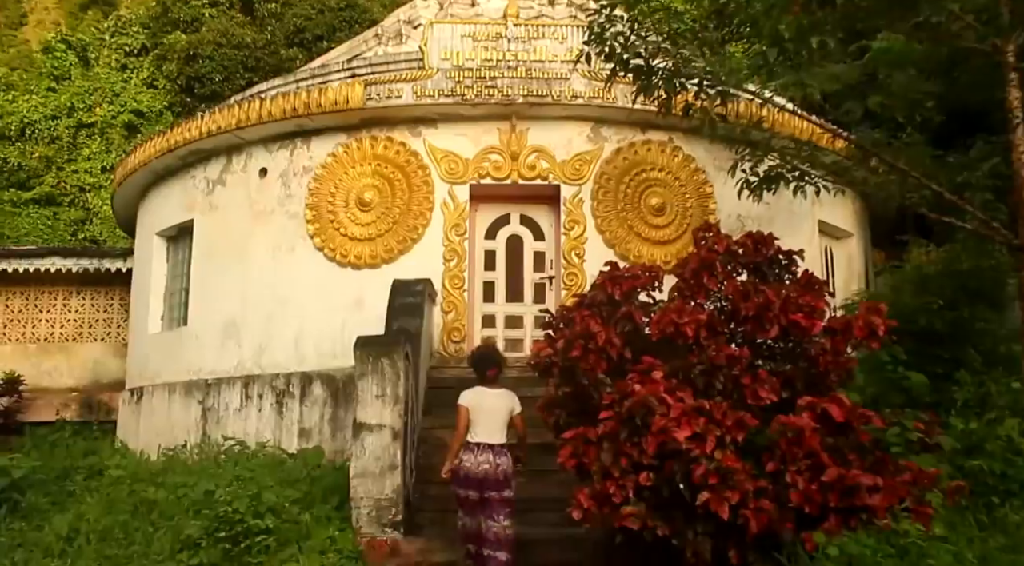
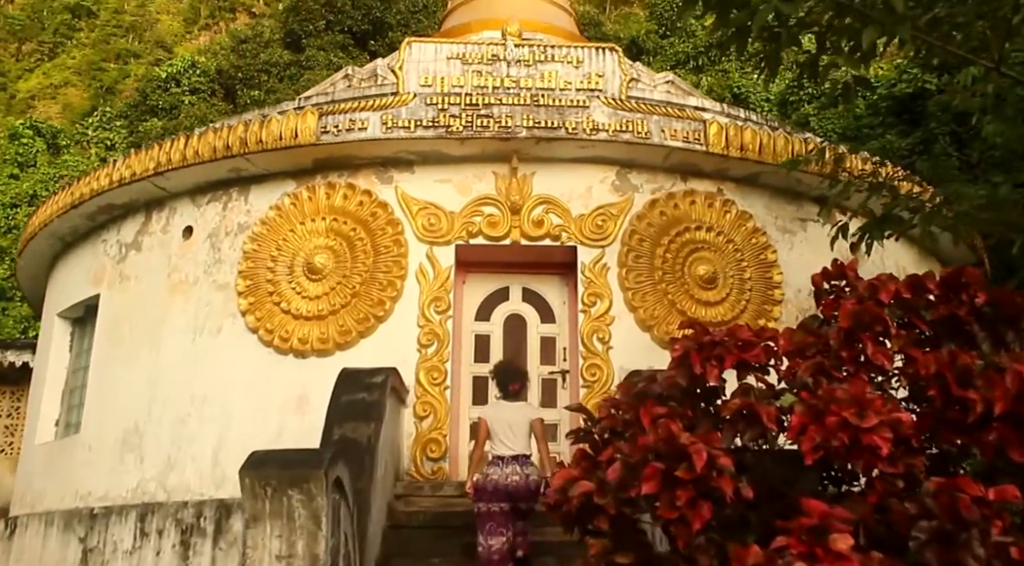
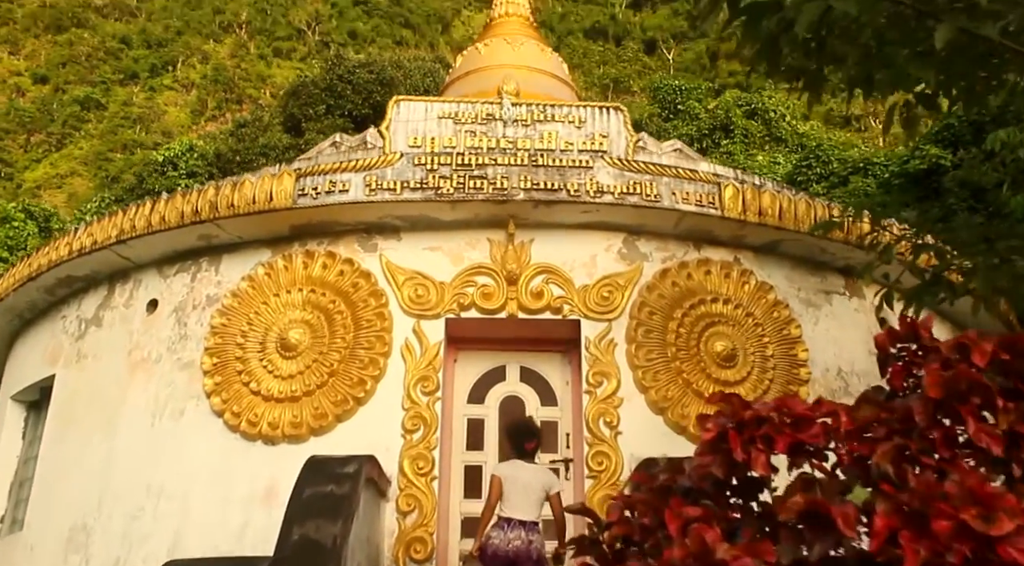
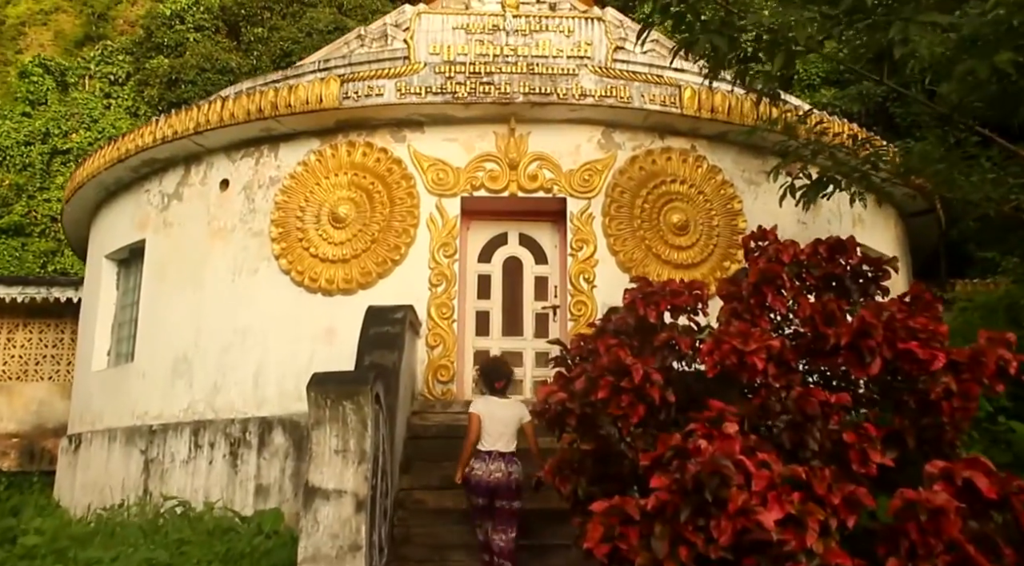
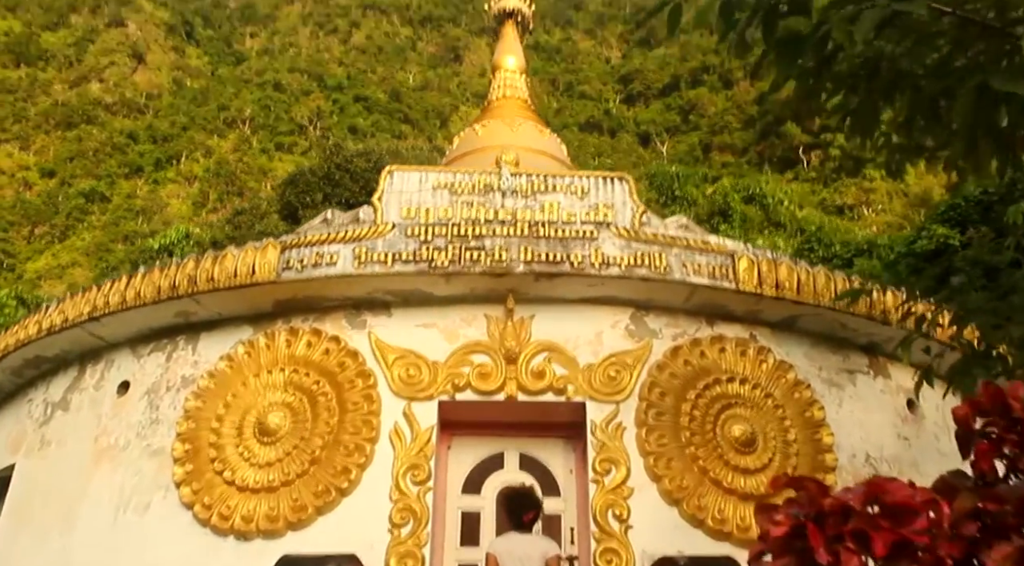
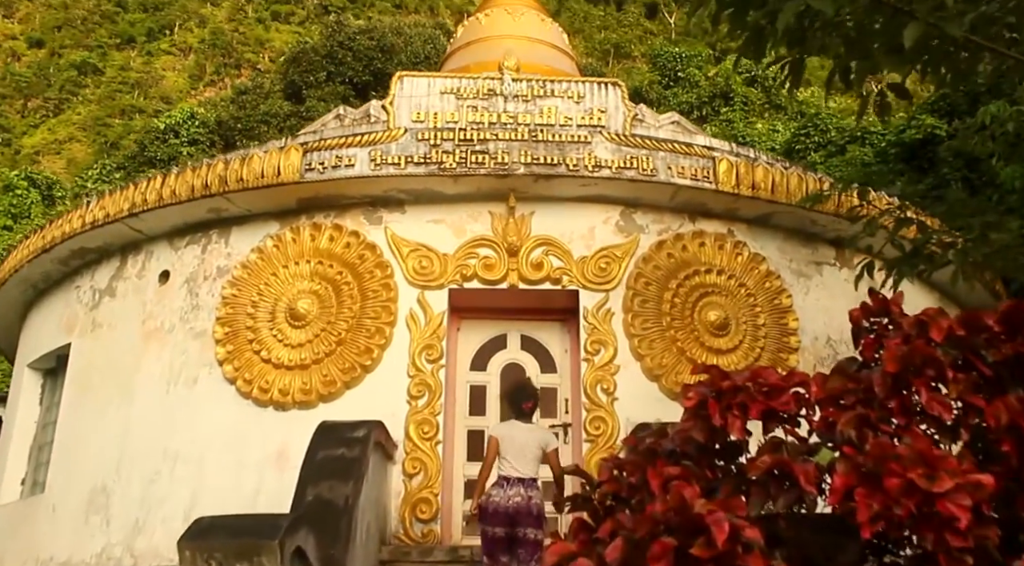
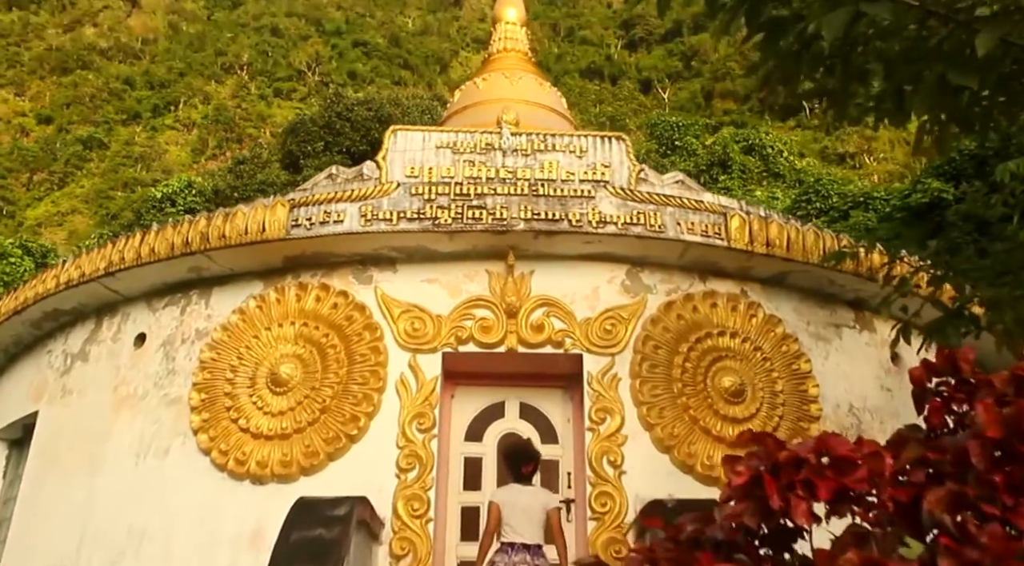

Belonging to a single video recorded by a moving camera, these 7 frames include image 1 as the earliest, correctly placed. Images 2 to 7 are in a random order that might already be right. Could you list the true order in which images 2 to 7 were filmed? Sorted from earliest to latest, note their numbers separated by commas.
4, 2, 6, 3, 7, 5
